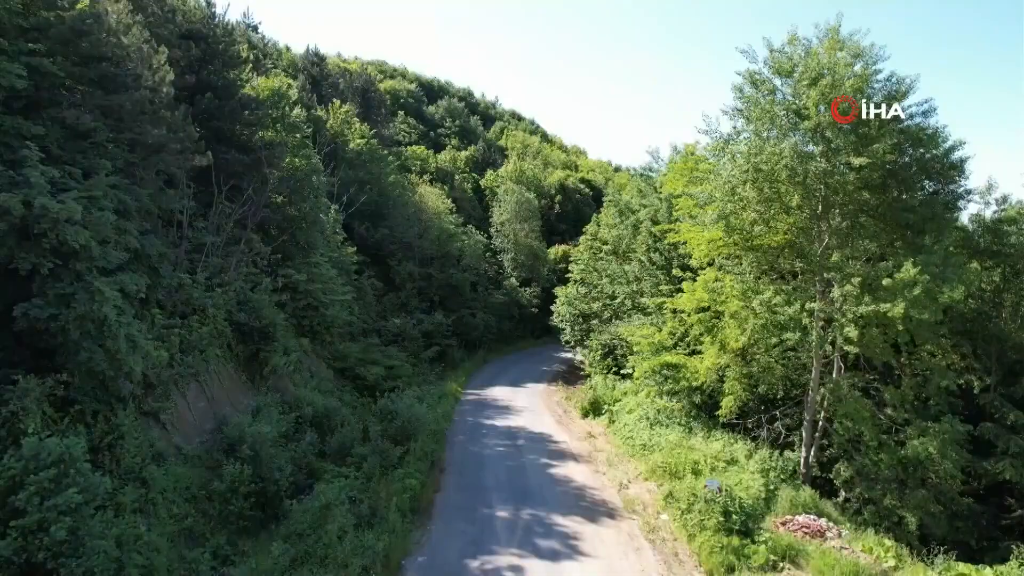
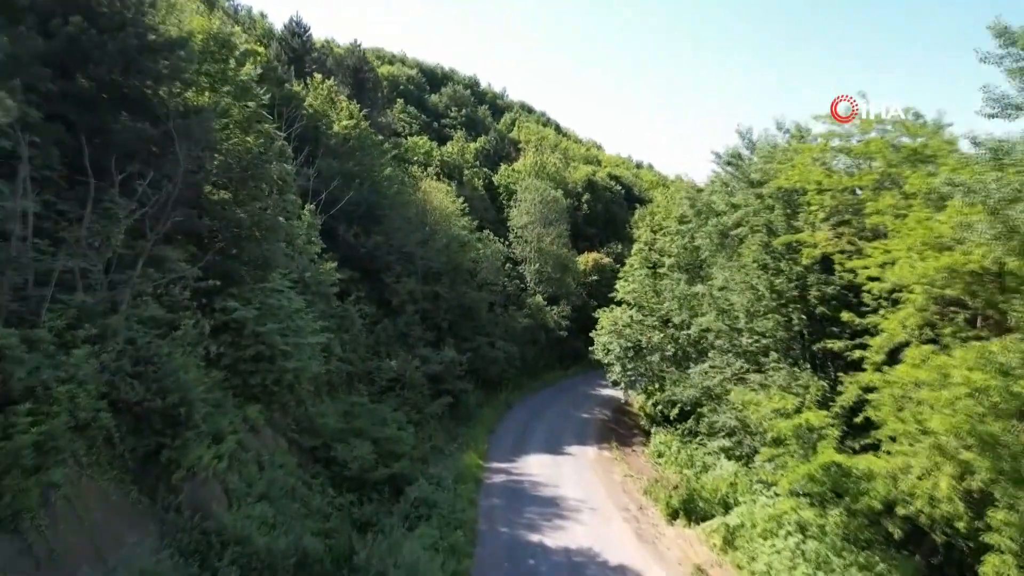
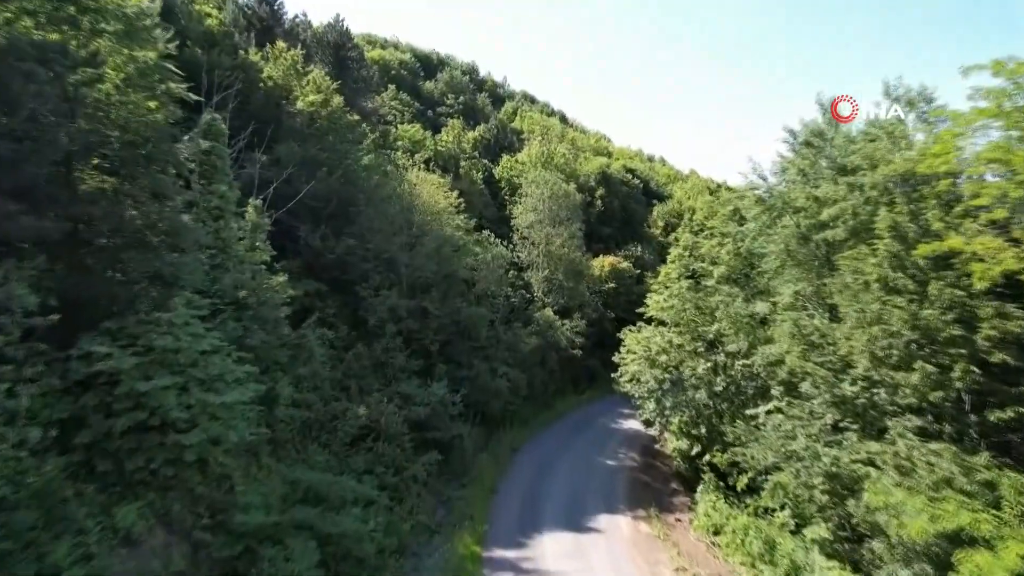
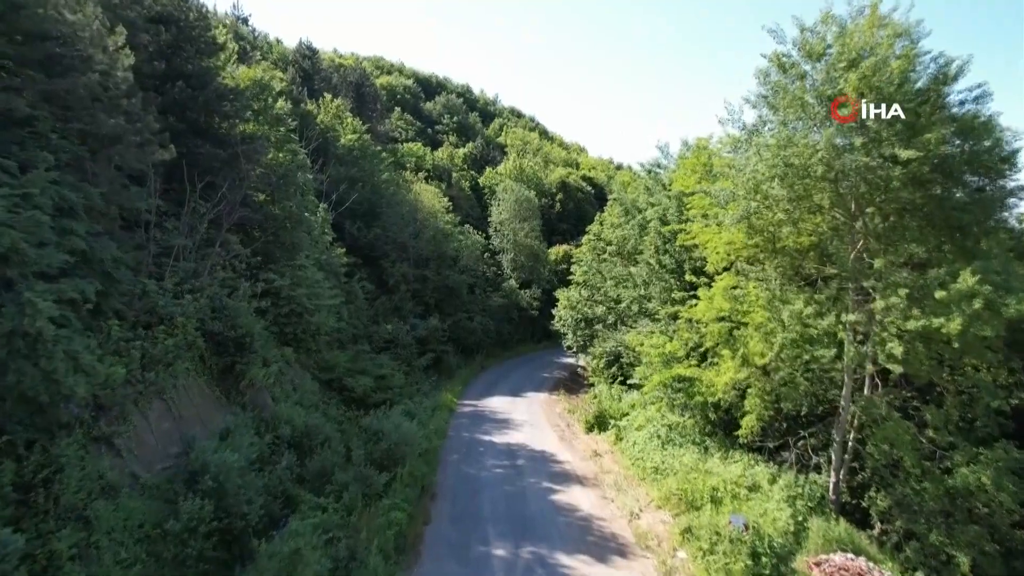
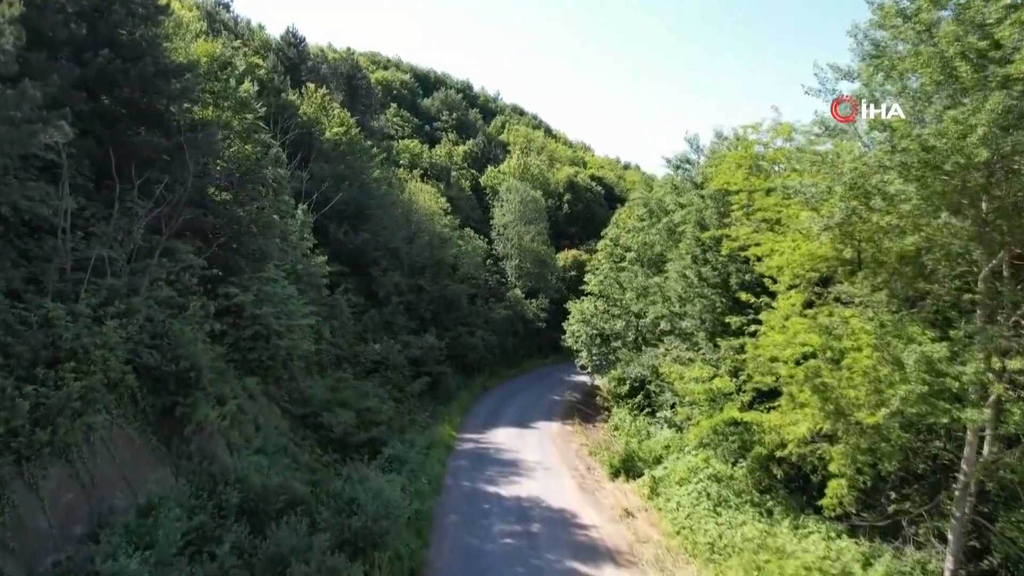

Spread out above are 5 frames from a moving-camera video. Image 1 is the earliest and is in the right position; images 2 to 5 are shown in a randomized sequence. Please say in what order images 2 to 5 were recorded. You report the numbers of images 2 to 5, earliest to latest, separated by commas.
4, 5, 2, 3
